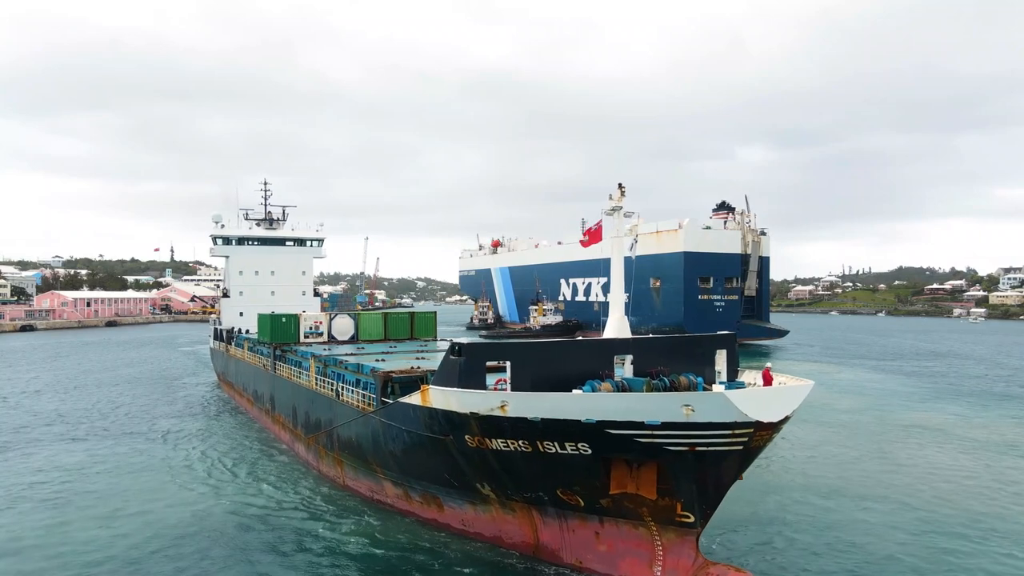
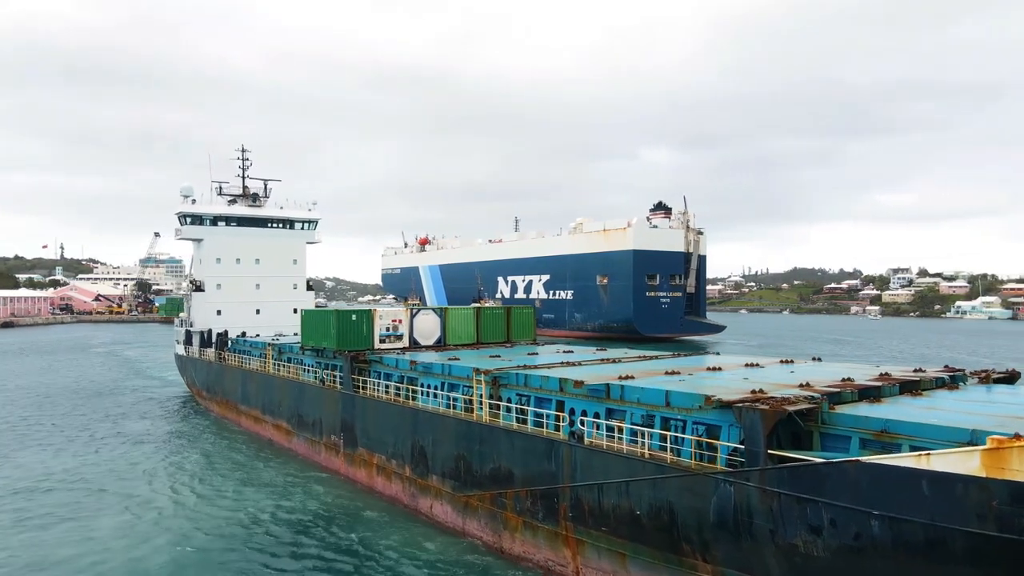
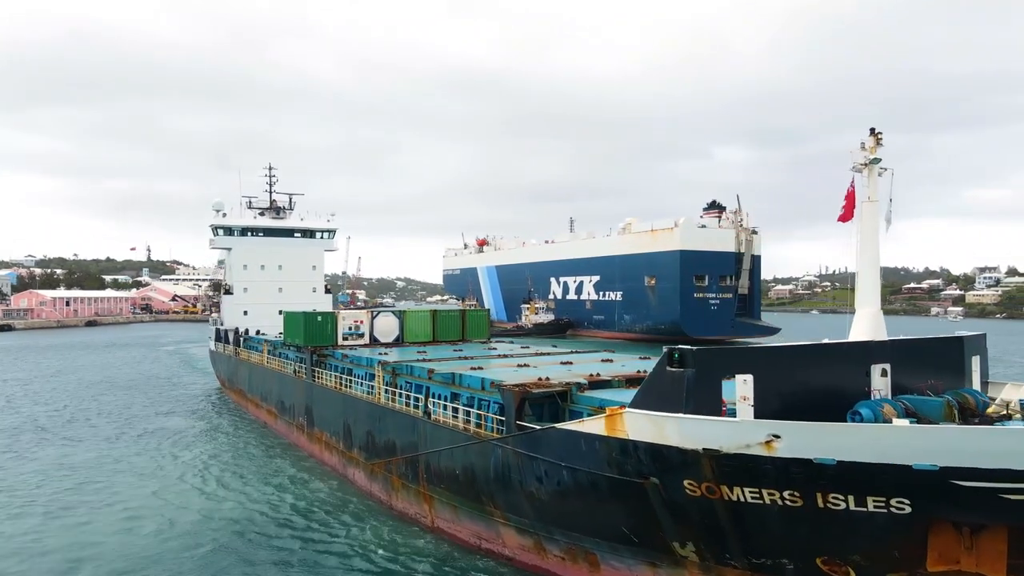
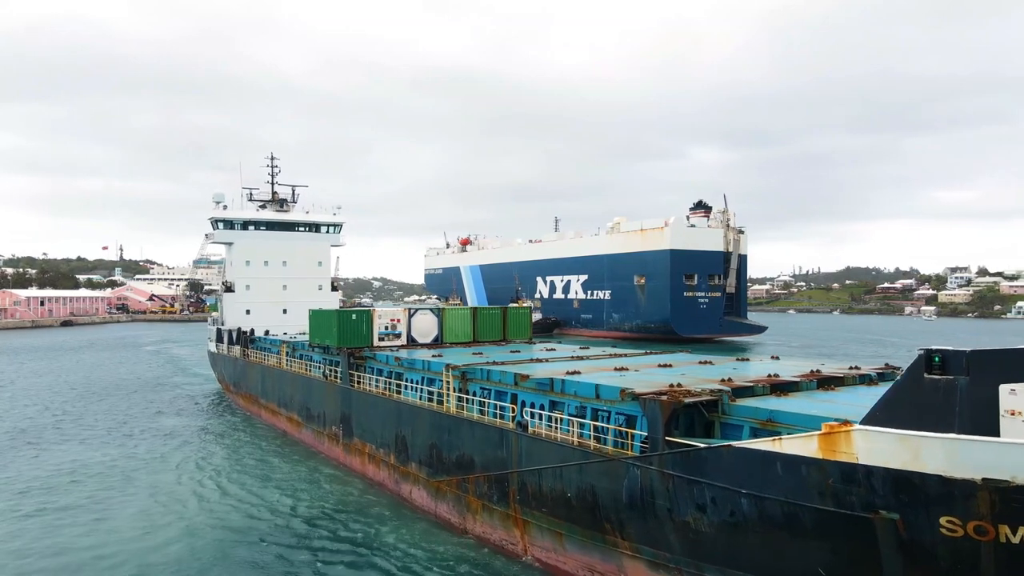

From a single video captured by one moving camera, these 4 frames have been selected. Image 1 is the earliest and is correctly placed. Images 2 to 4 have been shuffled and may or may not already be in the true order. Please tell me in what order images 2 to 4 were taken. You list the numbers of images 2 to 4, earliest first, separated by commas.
3, 4, 2
